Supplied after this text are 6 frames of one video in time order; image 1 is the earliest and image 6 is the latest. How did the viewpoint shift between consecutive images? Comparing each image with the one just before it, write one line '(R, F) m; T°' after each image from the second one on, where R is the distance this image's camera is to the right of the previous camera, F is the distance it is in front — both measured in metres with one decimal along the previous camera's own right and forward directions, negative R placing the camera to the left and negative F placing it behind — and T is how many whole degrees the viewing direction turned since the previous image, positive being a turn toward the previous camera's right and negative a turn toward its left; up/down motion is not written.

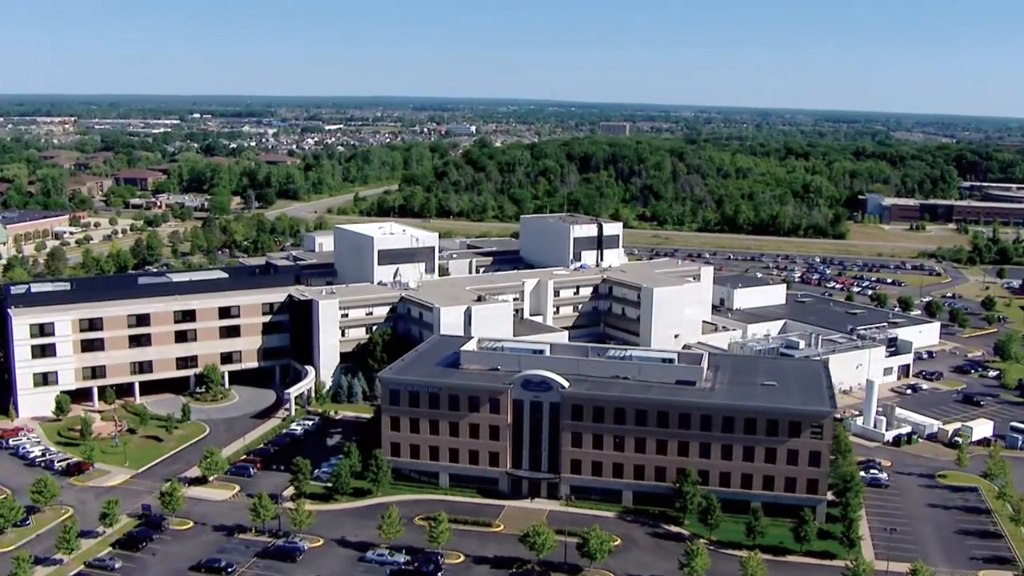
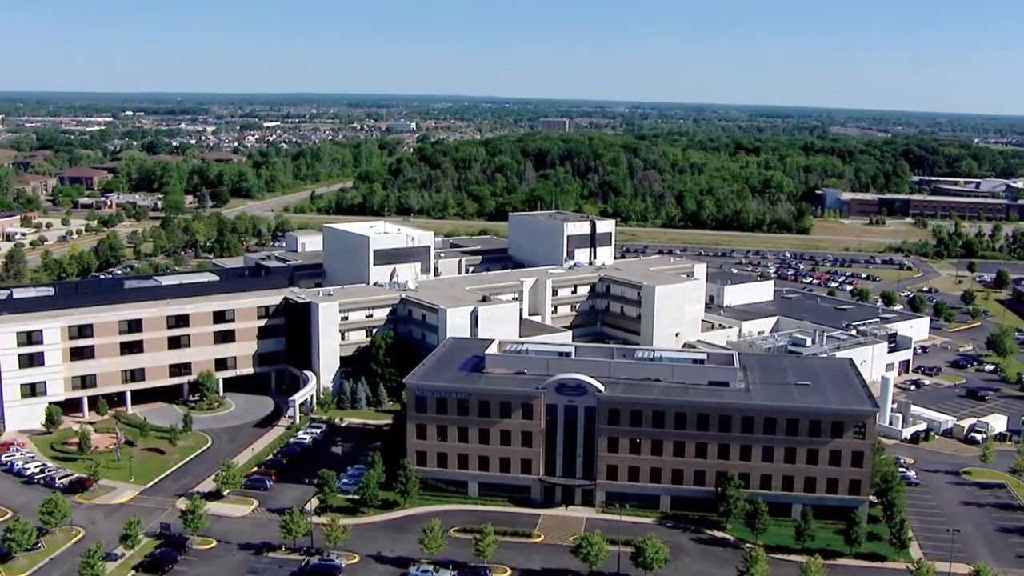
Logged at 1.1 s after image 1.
(-4.8, +2.0) m; +4°
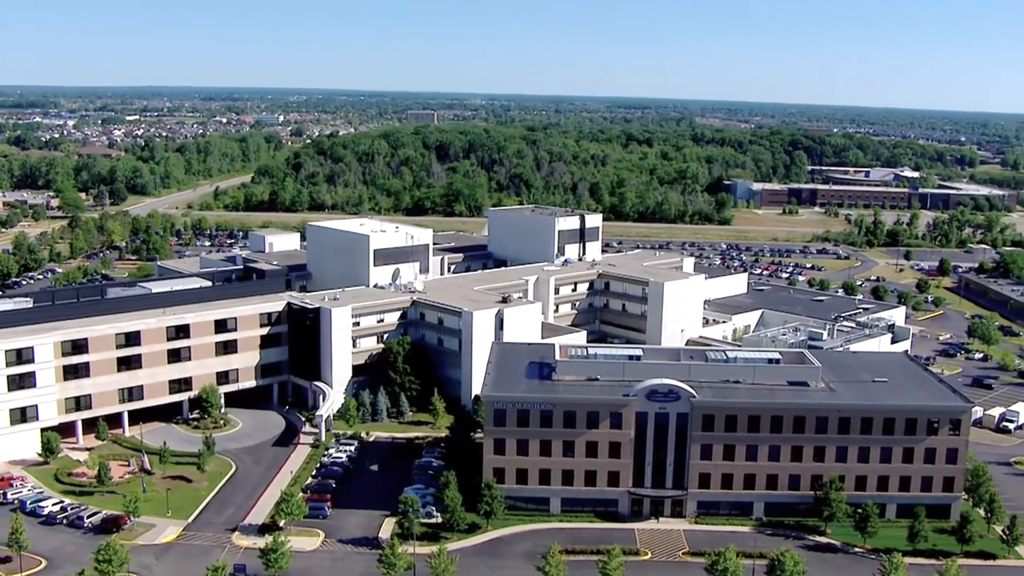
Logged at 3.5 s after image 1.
(-10.4, +4.3) m; +8°
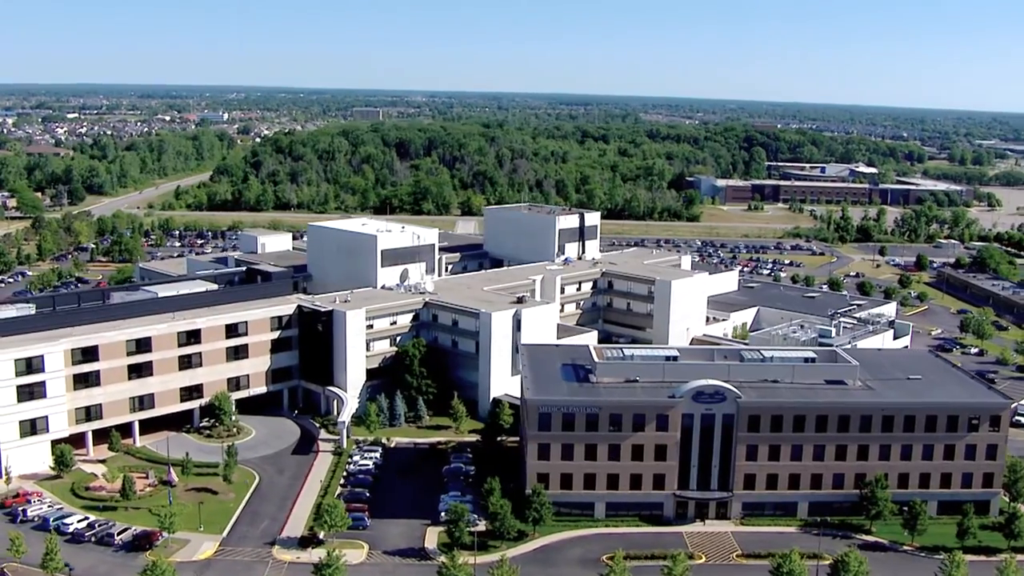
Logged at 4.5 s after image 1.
(-4.6, +1.3) m; +3°
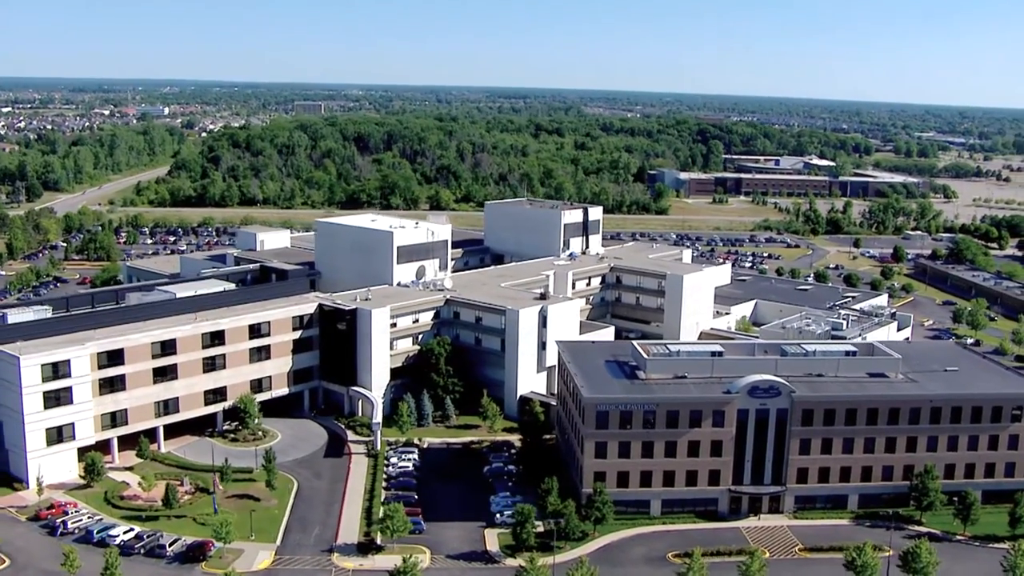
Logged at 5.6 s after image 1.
(-5.2, +0.9) m; +4°
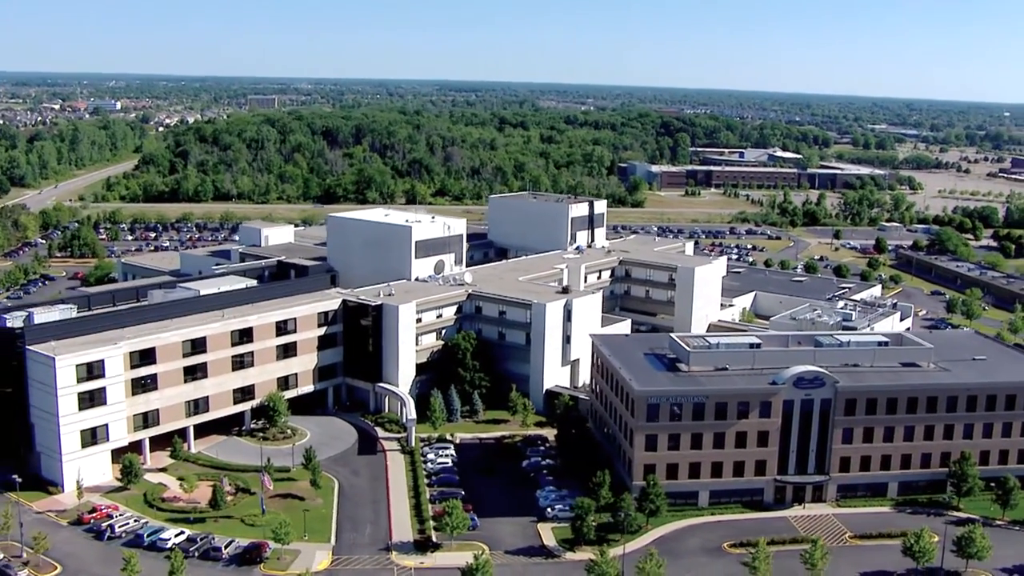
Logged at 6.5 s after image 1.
(-4.4, +0.3) m; +3°
